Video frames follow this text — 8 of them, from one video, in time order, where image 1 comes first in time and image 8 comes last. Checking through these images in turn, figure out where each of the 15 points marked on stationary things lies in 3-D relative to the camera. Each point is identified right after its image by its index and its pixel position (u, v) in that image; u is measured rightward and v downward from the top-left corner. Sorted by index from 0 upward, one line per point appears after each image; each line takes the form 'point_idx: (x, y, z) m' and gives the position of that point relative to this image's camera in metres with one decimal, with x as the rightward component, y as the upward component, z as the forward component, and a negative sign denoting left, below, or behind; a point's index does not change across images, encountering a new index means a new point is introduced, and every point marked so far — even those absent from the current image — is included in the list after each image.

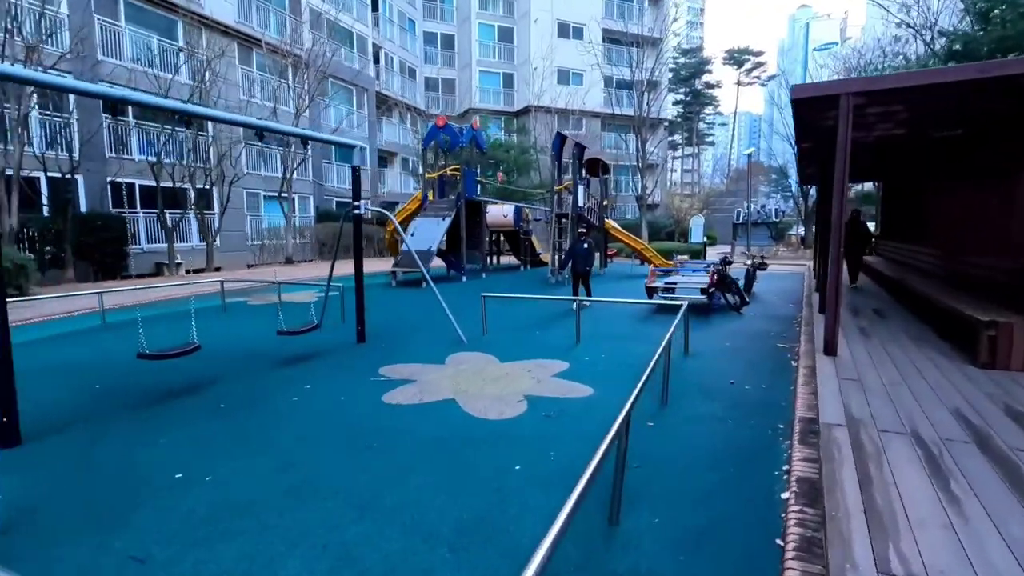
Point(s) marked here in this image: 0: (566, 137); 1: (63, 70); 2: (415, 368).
0: (+1.2, +4.0, +13.9) m
1: (-11.8, +5.7, +14.1) m
2: (-1.0, -0.8, +5.5) m
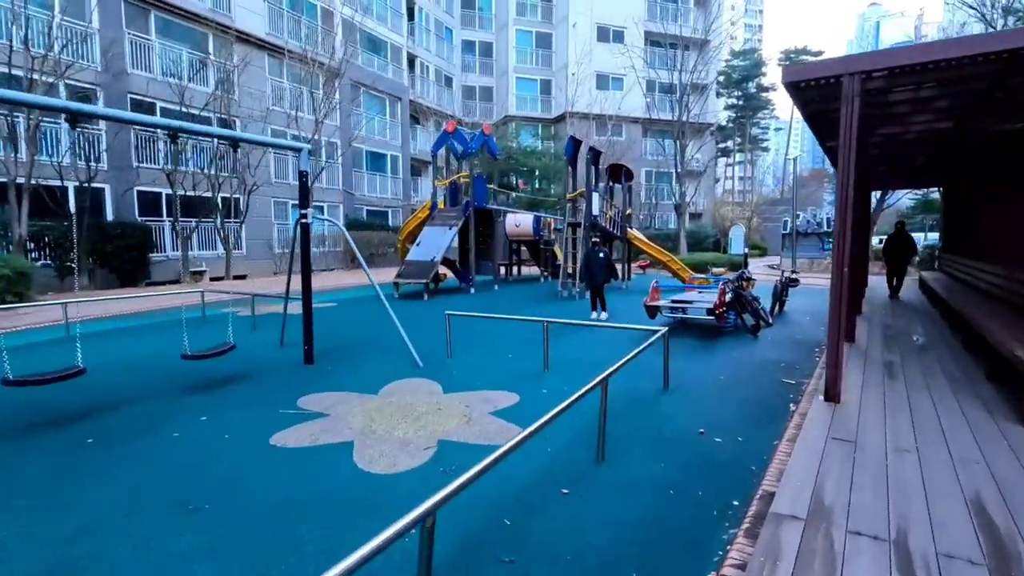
0: (+1.5, +3.7, +13.1) m
1: (-11.4, +5.5, +14.6) m
2: (-1.6, -1.0, +4.8) m
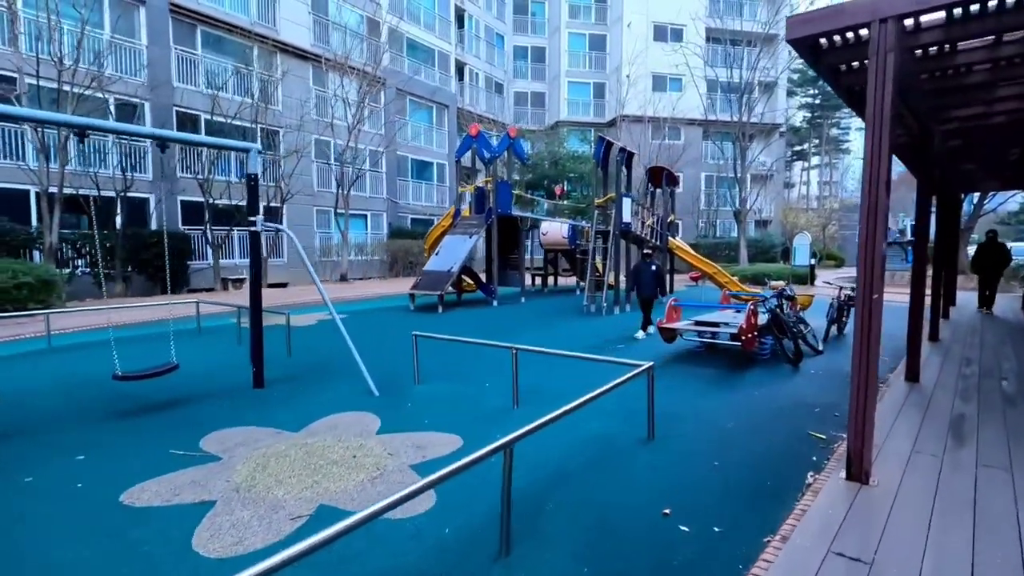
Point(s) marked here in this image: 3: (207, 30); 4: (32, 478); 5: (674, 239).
0: (+2.1, +3.4, +12.0) m
1: (-10.5, +5.3, +15.1) m
2: (-2.0, -1.2, +4.1) m
3: (-9.0, +7.7, +16.0) m
4: (-3.1, -1.2, +3.5) m
5: (+4.1, +1.2, +13.6) m
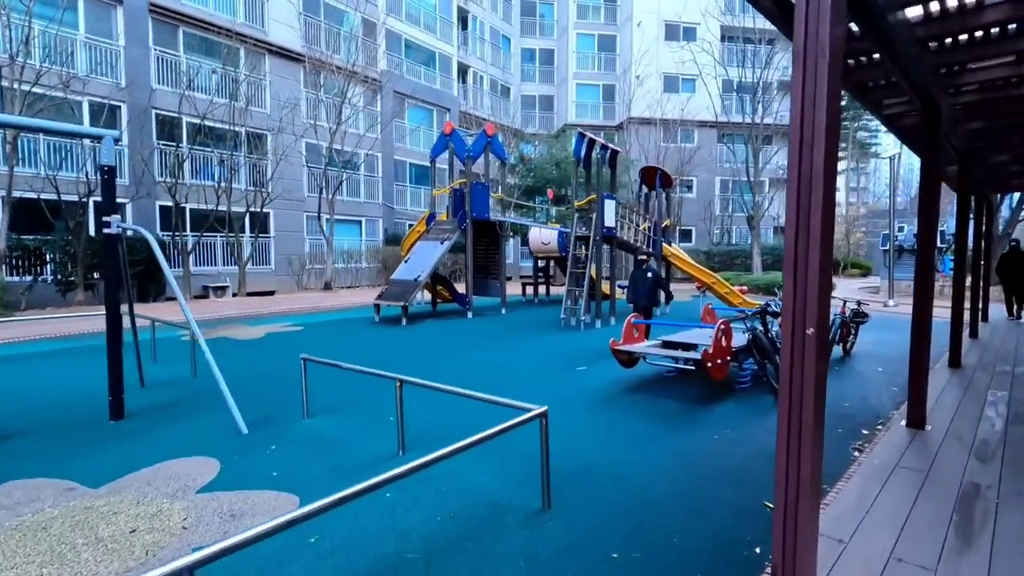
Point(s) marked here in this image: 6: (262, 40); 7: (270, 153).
0: (+1.6, +3.1, +11.0) m
1: (-10.9, +5.1, +14.6) m
2: (-2.9, -1.3, +3.2) m
3: (-9.3, +7.5, +15.5) m
4: (-4.0, -1.3, +2.7) m
5: (+3.6, +1.0, +12.4) m
6: (-7.8, +7.7, +16.7) m
7: (-7.4, +4.2, +16.5) m
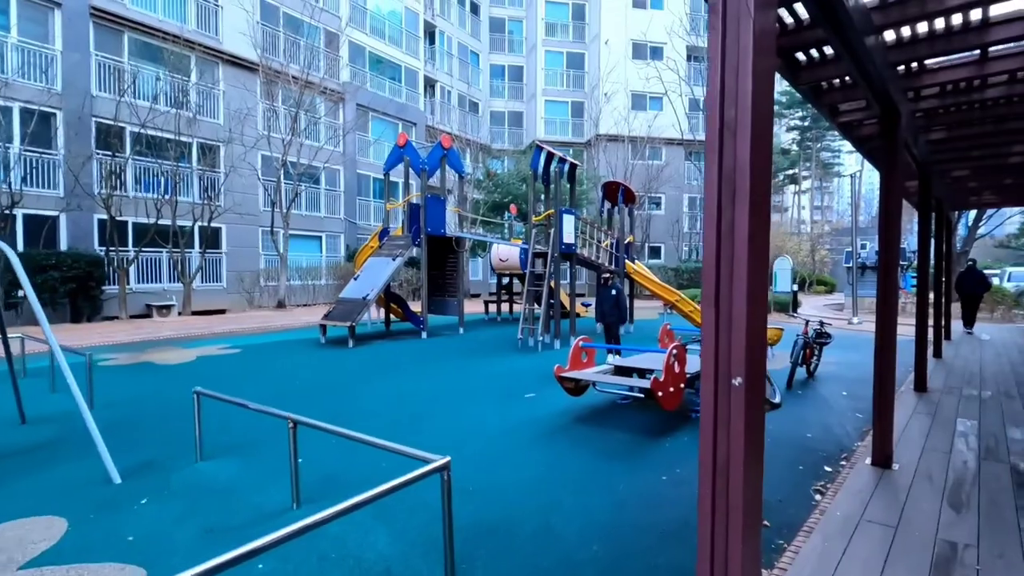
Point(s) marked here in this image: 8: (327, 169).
0: (+0.7, +2.8, +10.6) m
1: (-11.9, +4.6, +13.7) m
2: (-3.4, -1.4, +2.5) m
3: (-10.4, +6.9, +14.8) m
4: (-4.5, -1.4, +1.9) m
5: (+2.7, +0.6, +12.1) m
6: (-8.9, +7.2, +16.1) m
7: (-8.5, +3.6, +15.8) m
8: (-6.7, +4.3, +19.4) m
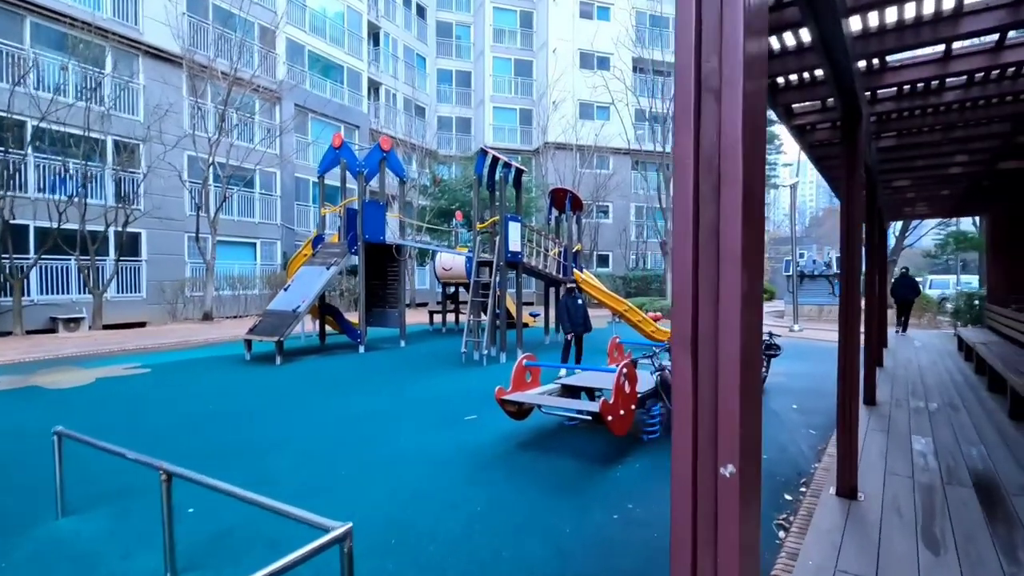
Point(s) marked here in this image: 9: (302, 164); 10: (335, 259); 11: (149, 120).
0: (-0.4, +2.6, +10.2) m
1: (-13.2, +4.4, +12.1) m
2: (-3.7, -1.5, +1.7) m
3: (-11.8, +6.7, +13.4) m
4: (-4.7, -1.5, +1.0) m
5: (+1.5, +0.4, +11.8) m
6: (-10.5, +6.9, +14.8) m
7: (-10.1, +3.3, +14.5) m
8: (-8.5, +4.0, +18.3) m
9: (-7.8, +4.6, +19.8) m
10: (-3.4, +0.6, +10.3) m
11: (-10.1, +4.7, +14.9) m
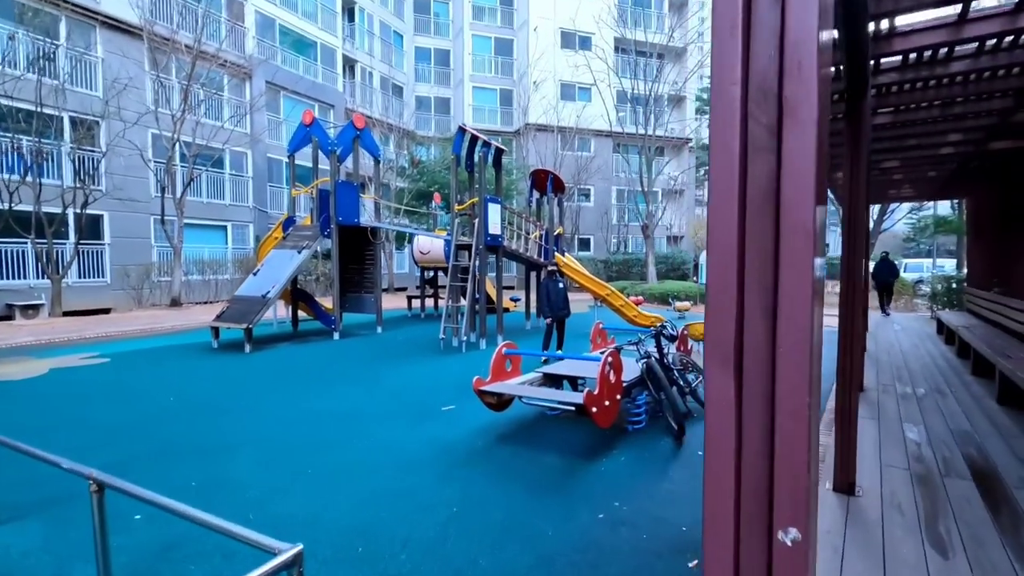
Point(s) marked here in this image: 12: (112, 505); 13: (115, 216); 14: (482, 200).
0: (-0.7, +2.9, +9.8) m
1: (-13.7, +4.7, +11.3) m
2: (-3.8, -1.4, +1.3) m
3: (-12.3, +7.0, +12.4) m
4: (-4.7, -1.5, +0.6) m
5: (+1.1, +0.7, +11.5) m
6: (-11.0, +7.3, +13.9) m
7: (-10.6, +3.7, +13.7) m
8: (-9.2, +4.5, +17.6) m
9: (-8.5, +5.1, +19.1) m
10: (-3.8, +0.8, +9.9) m
11: (-10.6, +5.1, +14.1) m
12: (-2.5, -1.3, +3.3) m
13: (-10.8, +2.0, +14.6) m
14: (-0.5, +1.5, +9.5) m
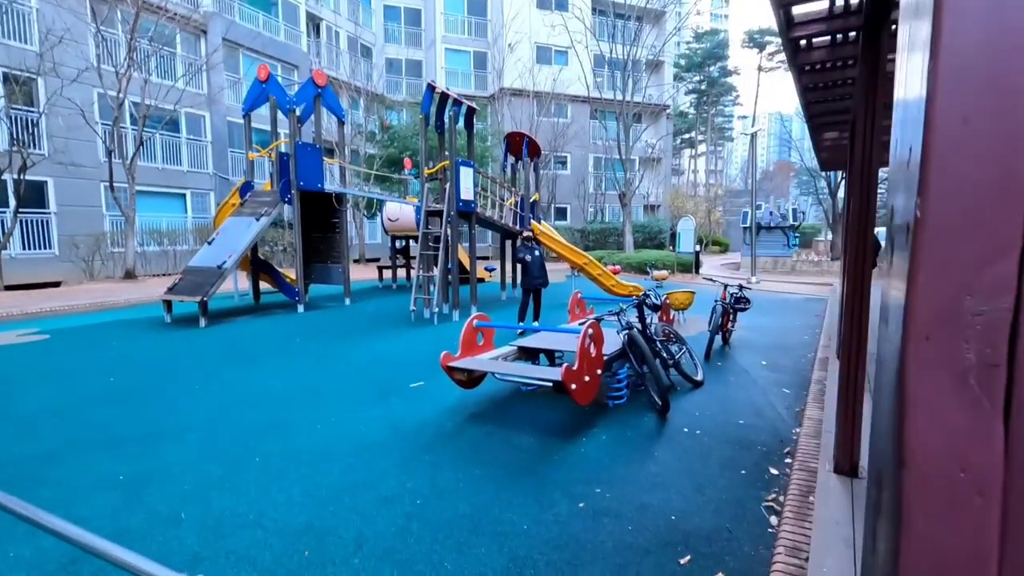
0: (-1.2, +3.4, +9.2) m
1: (-14.2, +5.2, +10.0) m
2: (-3.9, -1.4, +0.8) m
3: (-12.9, +7.6, +11.1) m
4: (-4.8, -1.5, +0.1) m
5: (+0.5, +1.4, +11.1) m
6: (-11.7, +8.0, +12.6) m
7: (-11.2, +4.4, +12.6) m
8: (-10.0, +5.3, +16.5) m
9: (-9.4, +6.1, +18.0) m
10: (-4.2, +1.4, +9.2) m
11: (-11.3, +5.7, +12.9) m
12: (-2.6, -1.1, +2.8) m
13: (-11.5, +2.7, +13.6) m
14: (-1.0, +2.1, +9.0) m
